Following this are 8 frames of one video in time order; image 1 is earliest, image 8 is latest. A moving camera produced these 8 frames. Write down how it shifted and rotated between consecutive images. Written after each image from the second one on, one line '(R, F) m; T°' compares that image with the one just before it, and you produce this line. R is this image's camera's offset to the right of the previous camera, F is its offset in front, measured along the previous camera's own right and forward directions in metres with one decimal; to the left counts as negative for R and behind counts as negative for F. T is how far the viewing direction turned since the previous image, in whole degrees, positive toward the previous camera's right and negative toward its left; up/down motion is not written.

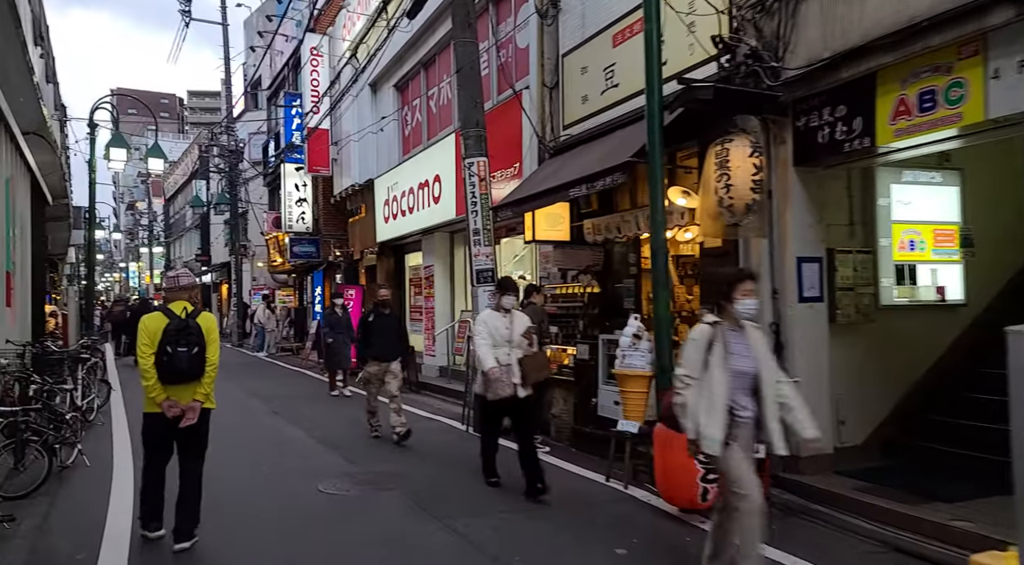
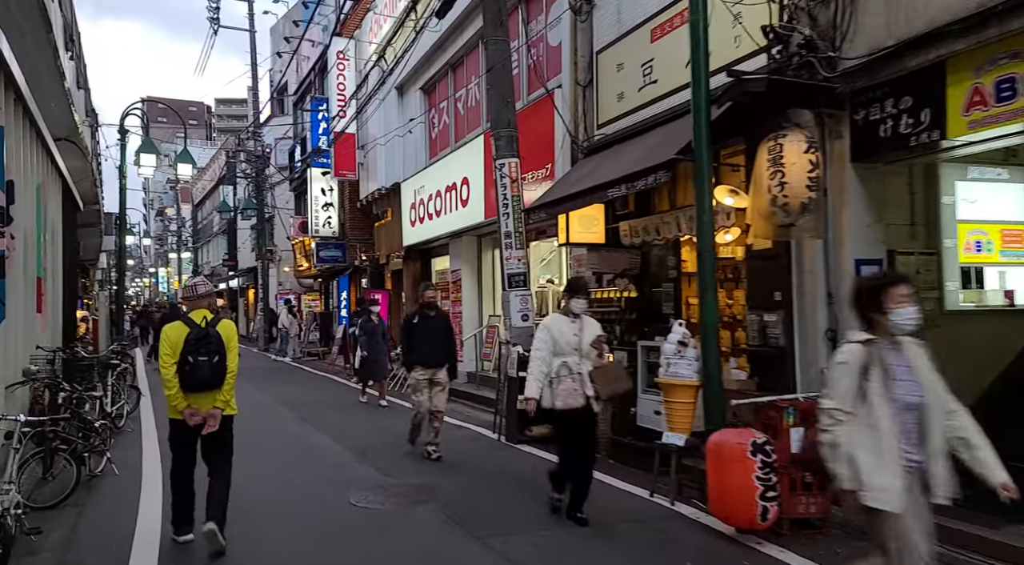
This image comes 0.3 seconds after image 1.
(-0.1, +0.3) m; -2°
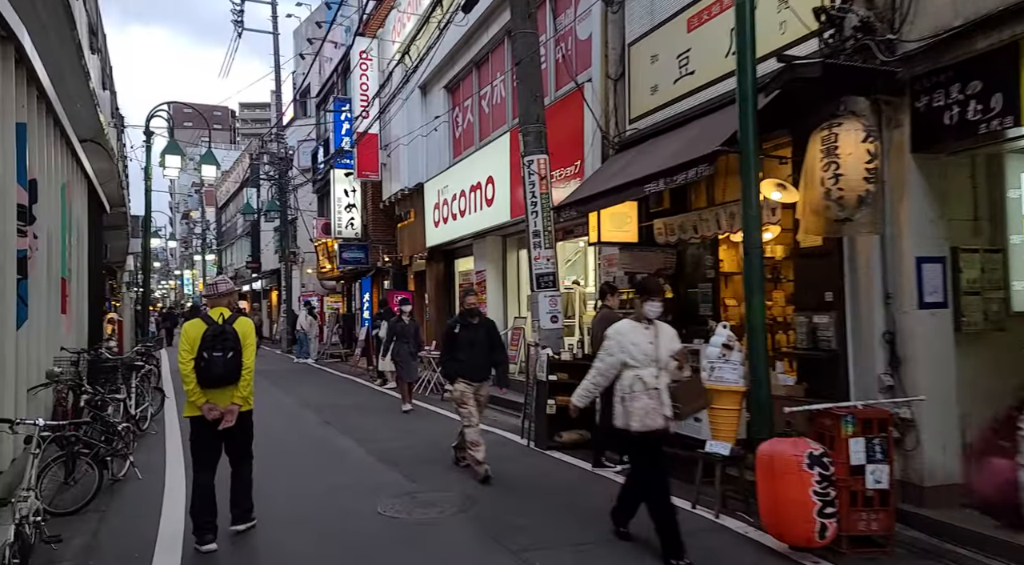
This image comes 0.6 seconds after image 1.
(-0.1, +0.3) m; -2°
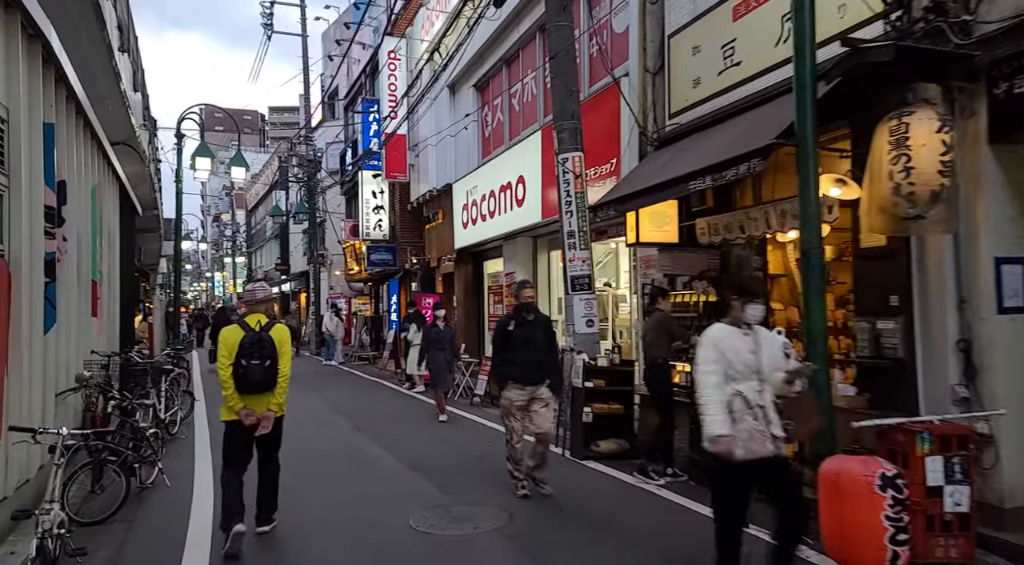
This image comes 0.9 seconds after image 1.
(-0.1, +0.3) m; -2°
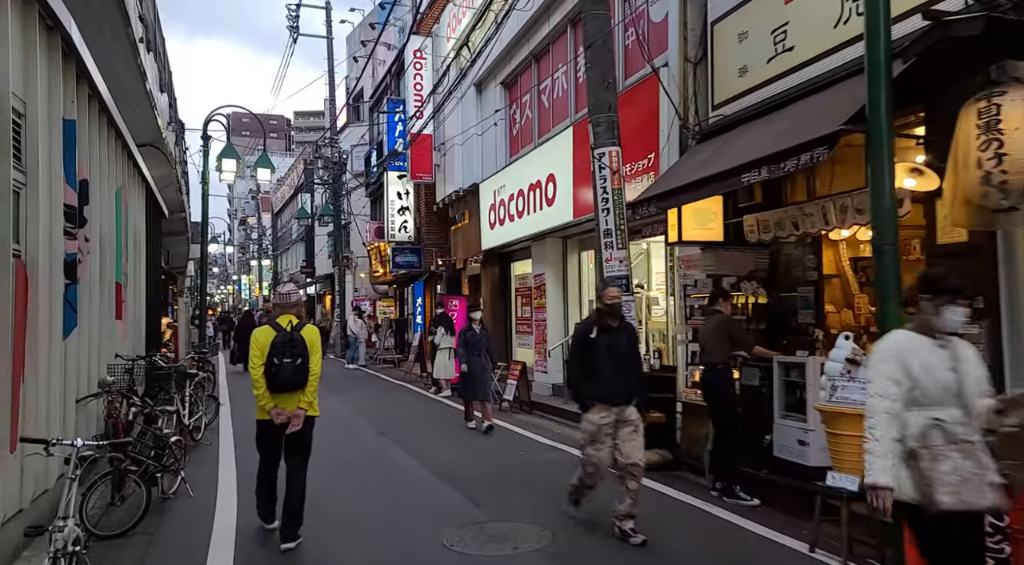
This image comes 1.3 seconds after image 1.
(-0.1, +0.4) m; -2°
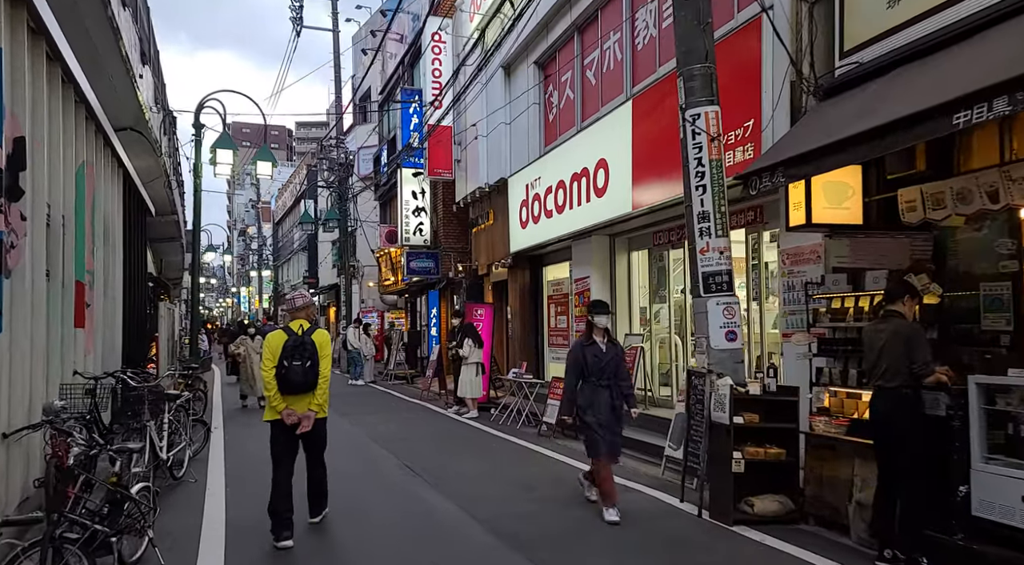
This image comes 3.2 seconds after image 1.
(-0.6, +1.9) m; 0°
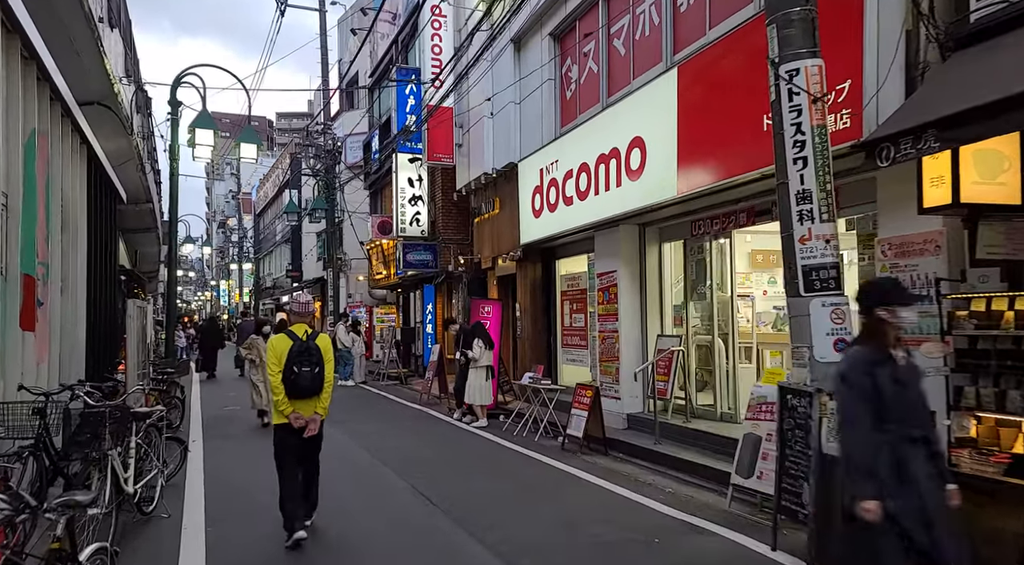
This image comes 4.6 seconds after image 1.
(-0.5, +1.4) m; +1°
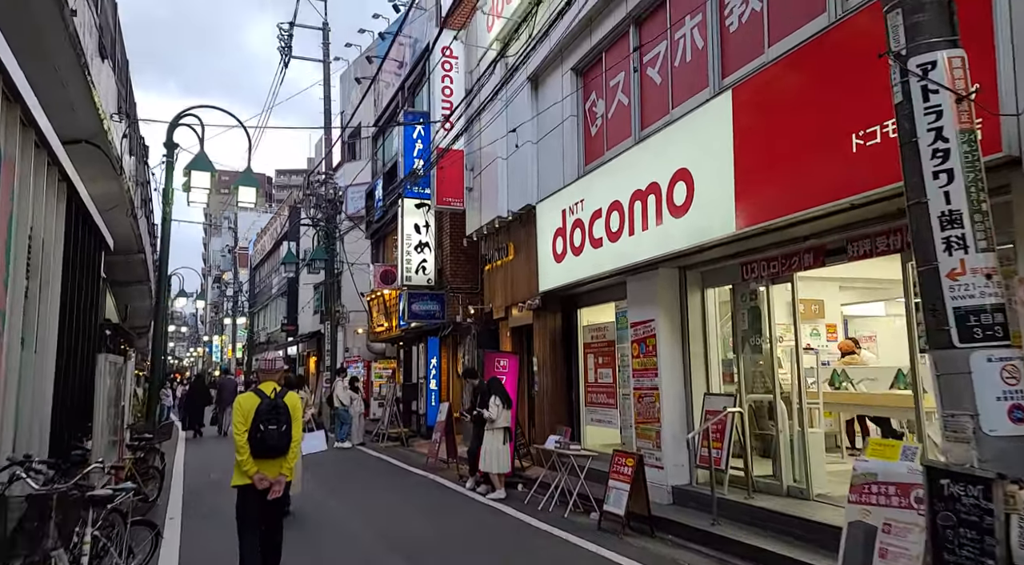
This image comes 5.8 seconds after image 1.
(-0.4, +1.3) m; 0°
